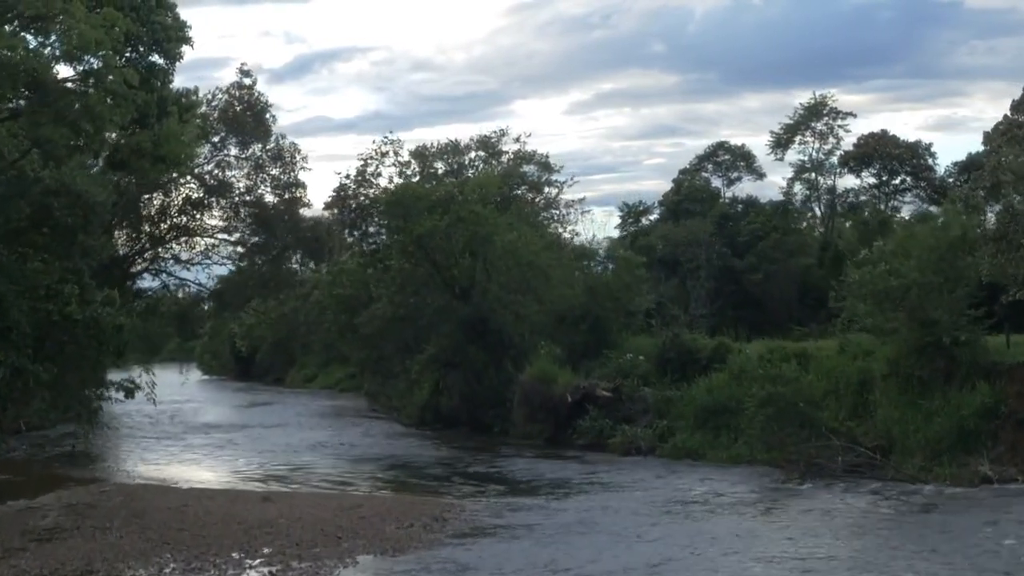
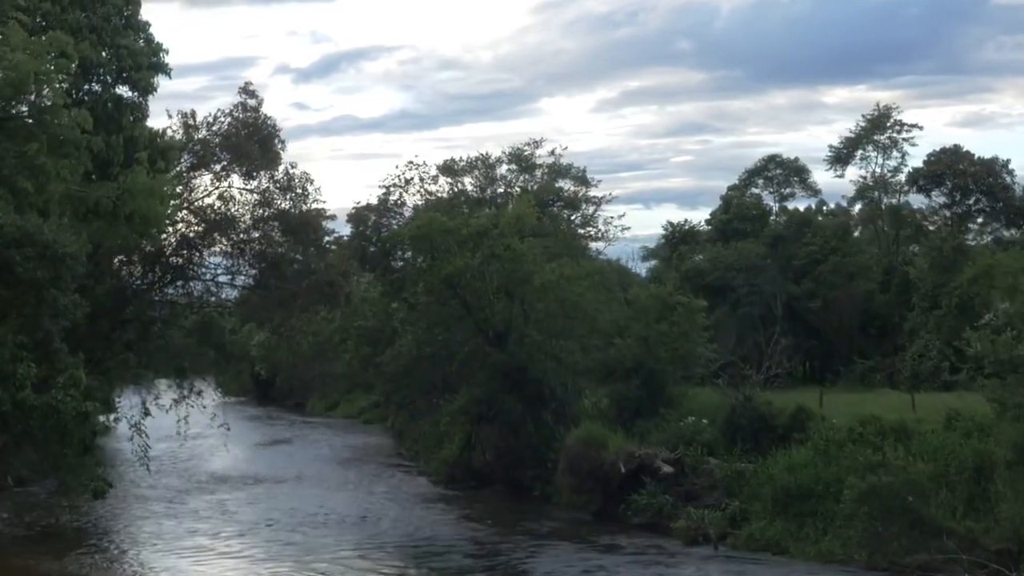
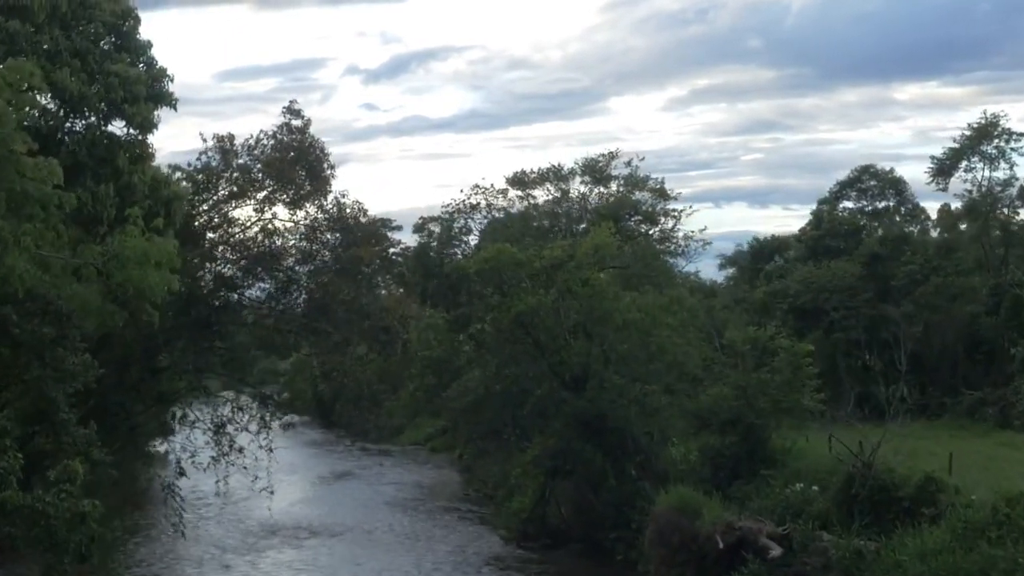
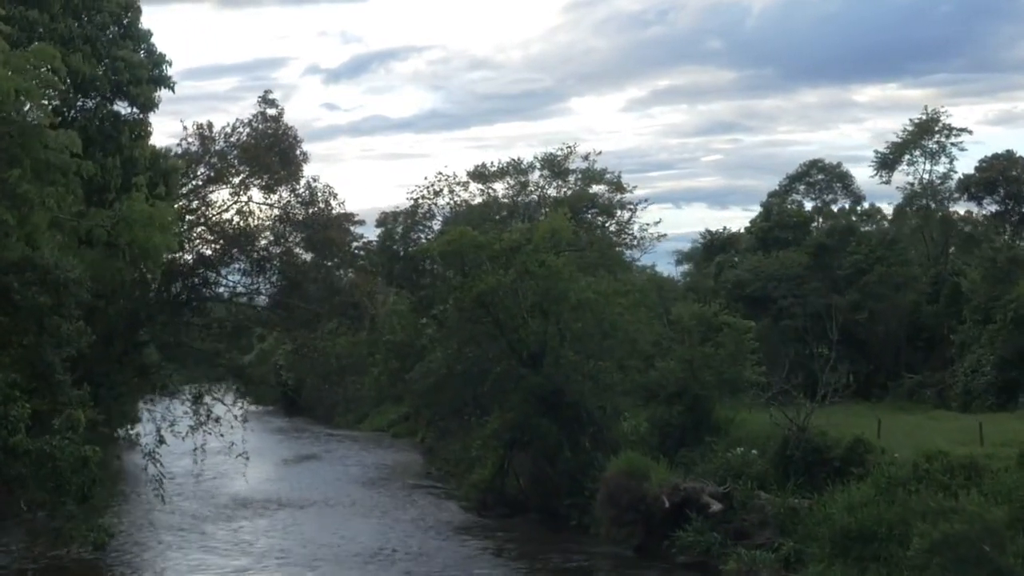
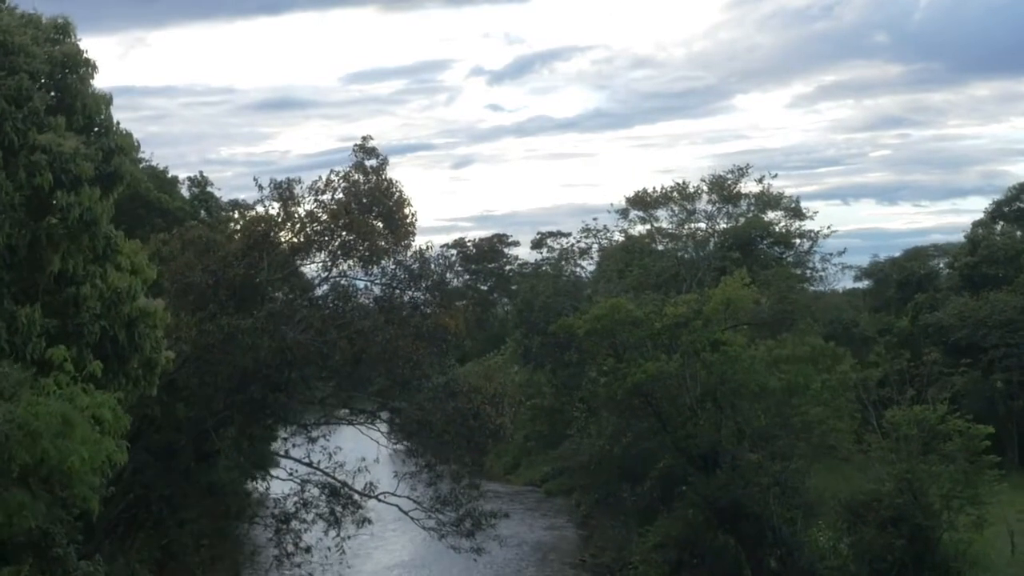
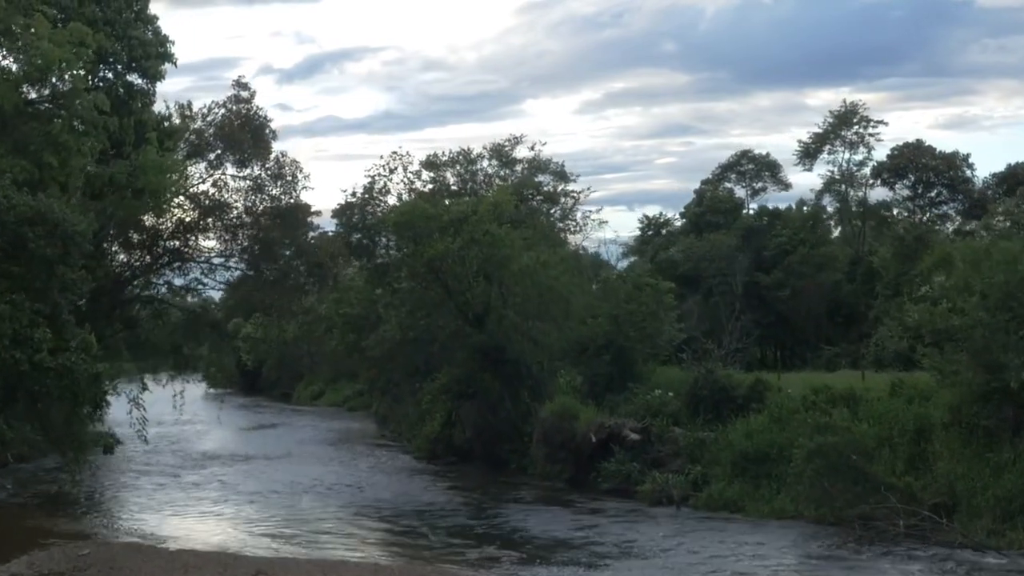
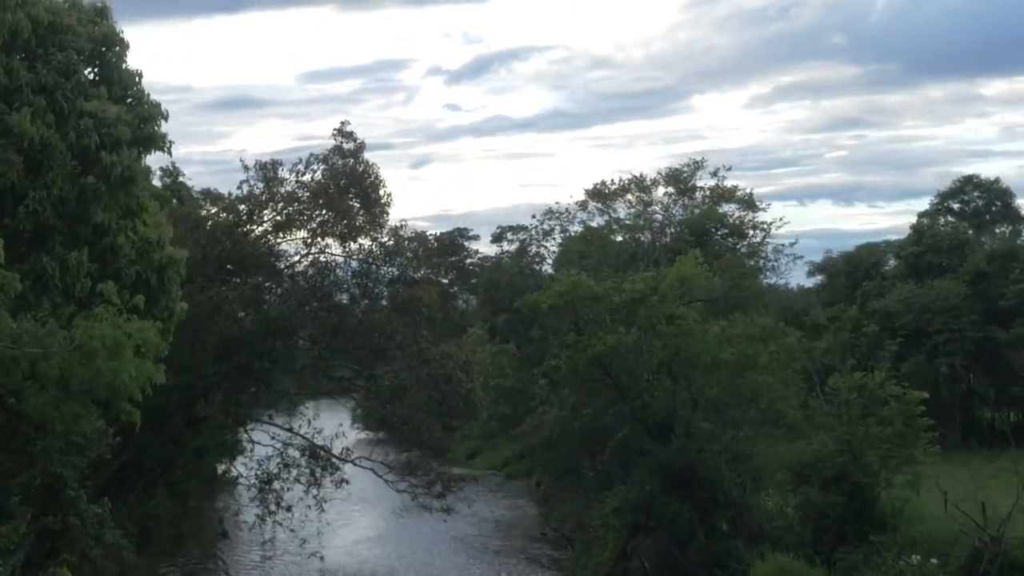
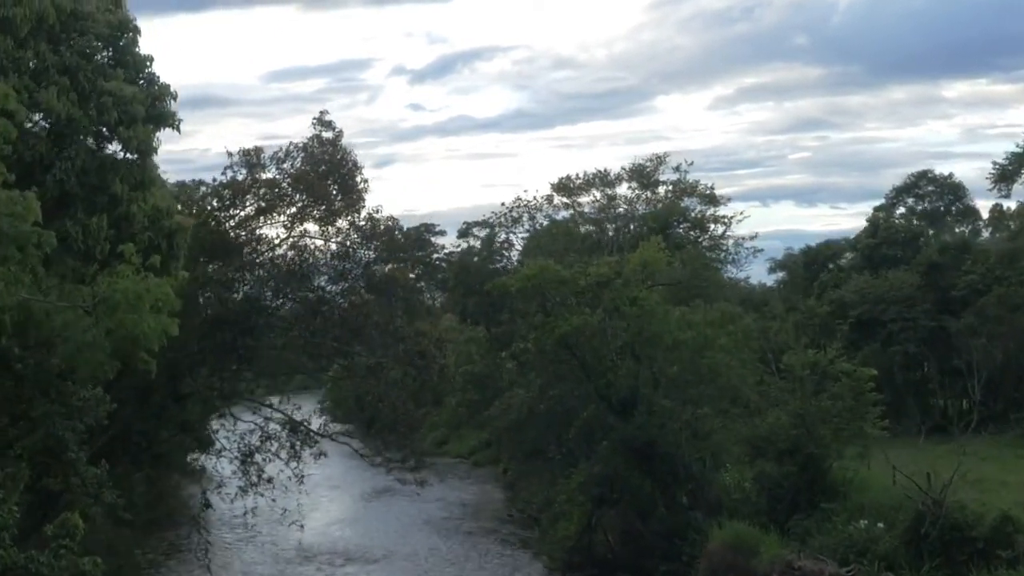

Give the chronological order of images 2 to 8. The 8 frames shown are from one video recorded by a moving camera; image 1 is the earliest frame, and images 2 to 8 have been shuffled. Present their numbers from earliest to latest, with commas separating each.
6, 2, 4, 3, 8, 7, 5
